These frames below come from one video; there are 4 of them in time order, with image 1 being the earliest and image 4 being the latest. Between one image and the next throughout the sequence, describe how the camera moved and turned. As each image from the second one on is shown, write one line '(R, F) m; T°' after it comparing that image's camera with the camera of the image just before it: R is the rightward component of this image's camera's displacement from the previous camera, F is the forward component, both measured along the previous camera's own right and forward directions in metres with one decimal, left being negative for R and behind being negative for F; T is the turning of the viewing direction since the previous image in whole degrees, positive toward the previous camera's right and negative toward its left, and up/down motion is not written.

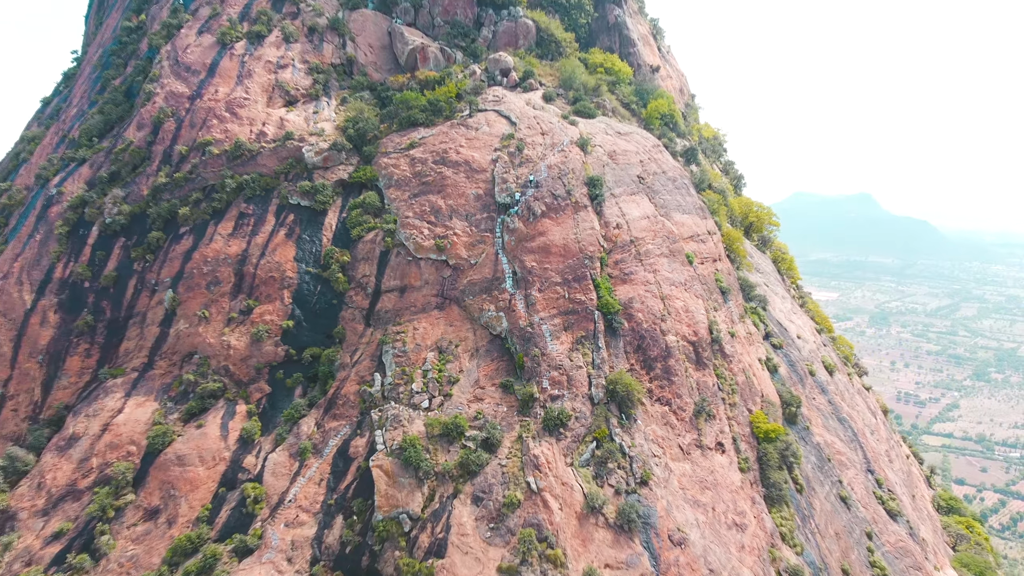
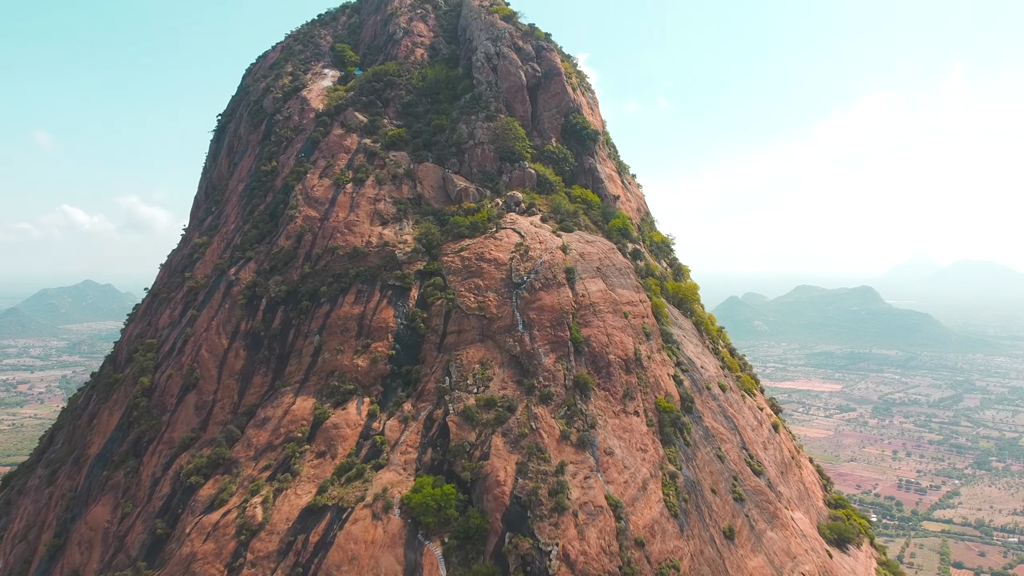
(-0.2, -8.7) m; -1°
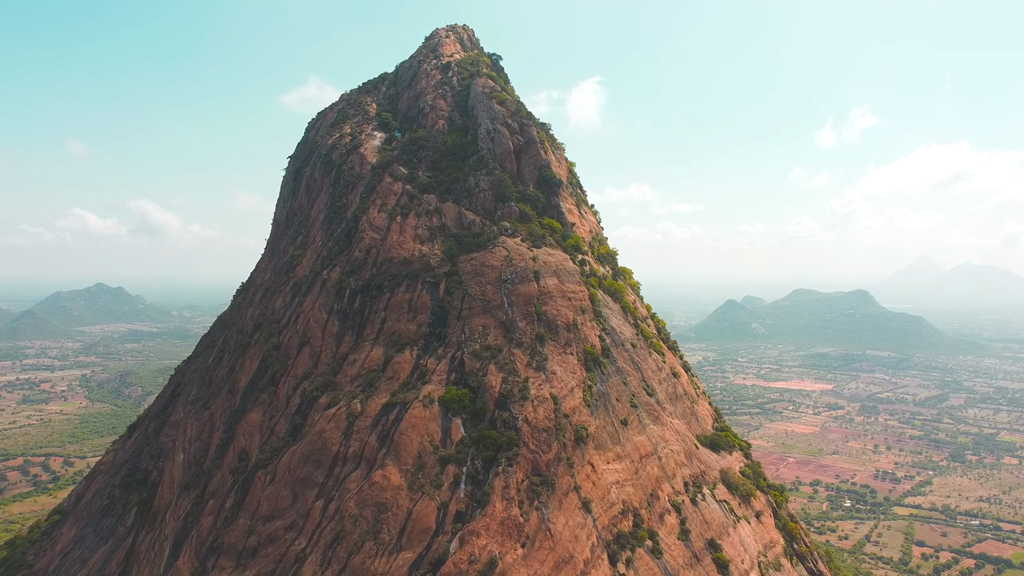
(+0.9, -13.5) m; 0°
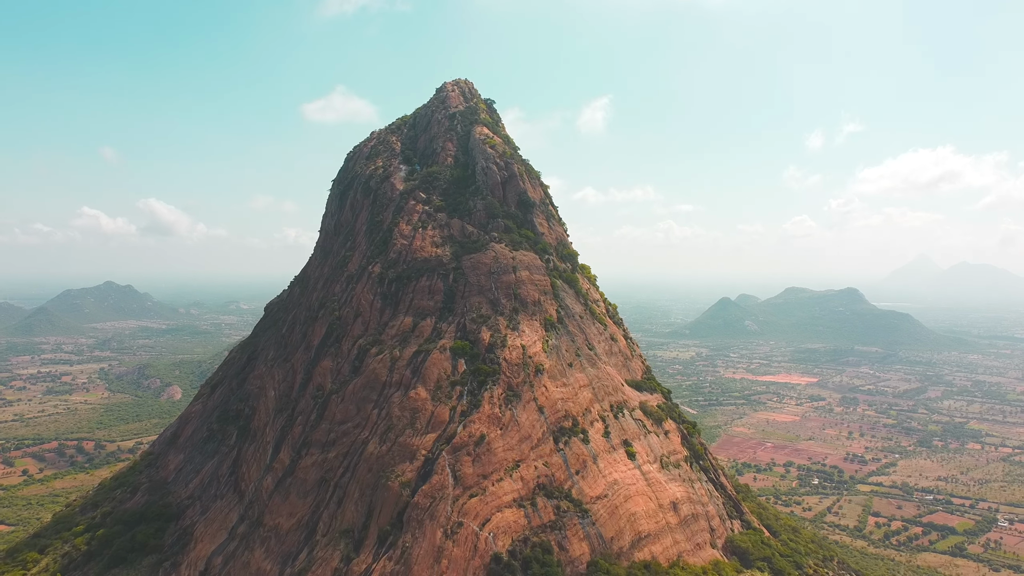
(+1.5, -16.7) m; 0°
